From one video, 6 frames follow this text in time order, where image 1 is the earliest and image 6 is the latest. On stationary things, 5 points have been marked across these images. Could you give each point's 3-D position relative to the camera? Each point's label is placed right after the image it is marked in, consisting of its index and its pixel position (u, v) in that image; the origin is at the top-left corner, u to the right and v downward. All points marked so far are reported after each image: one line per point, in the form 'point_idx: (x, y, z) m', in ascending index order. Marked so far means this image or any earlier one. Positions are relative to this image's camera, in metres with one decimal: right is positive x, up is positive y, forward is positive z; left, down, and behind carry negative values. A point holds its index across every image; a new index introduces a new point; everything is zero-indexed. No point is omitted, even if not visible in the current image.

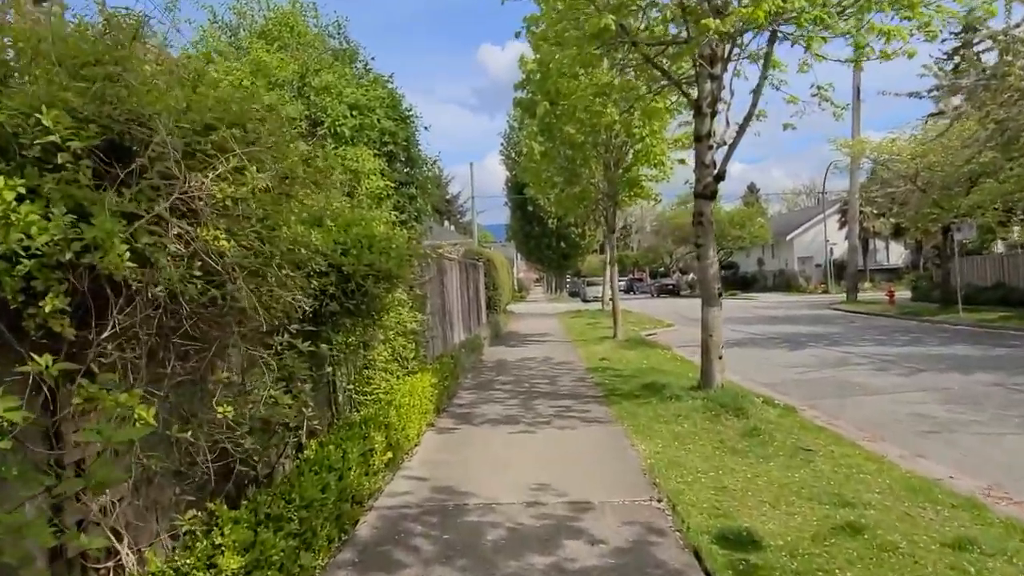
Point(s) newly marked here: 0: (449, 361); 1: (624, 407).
0: (-1.1, -1.3, +11.9) m
1: (+1.6, -1.7, +10.0) m
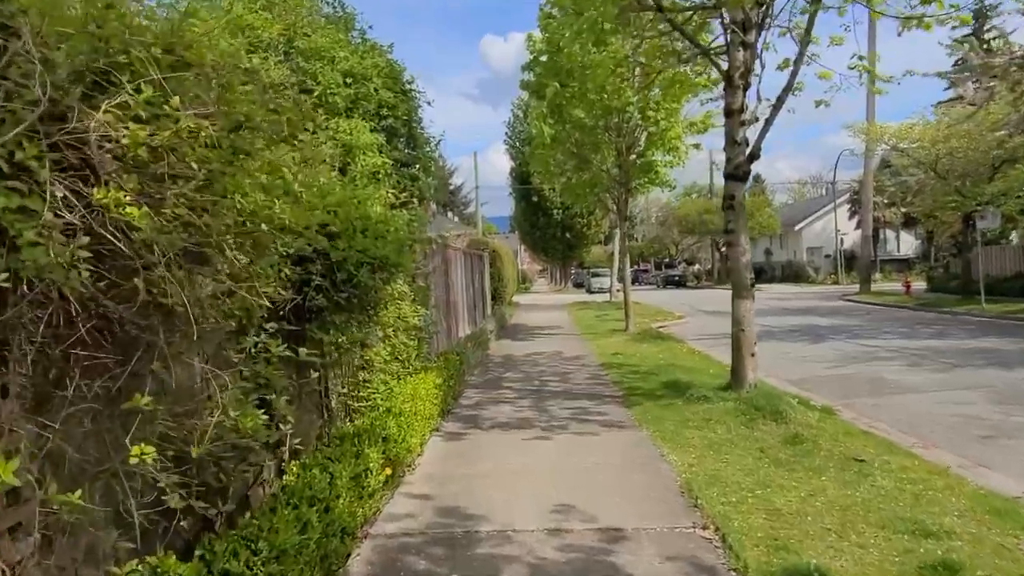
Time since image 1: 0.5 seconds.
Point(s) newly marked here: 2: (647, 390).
0: (-0.9, -1.1, +11.1) m
1: (+1.8, -1.6, +9.2) m
2: (+2.1, -1.6, +10.6) m
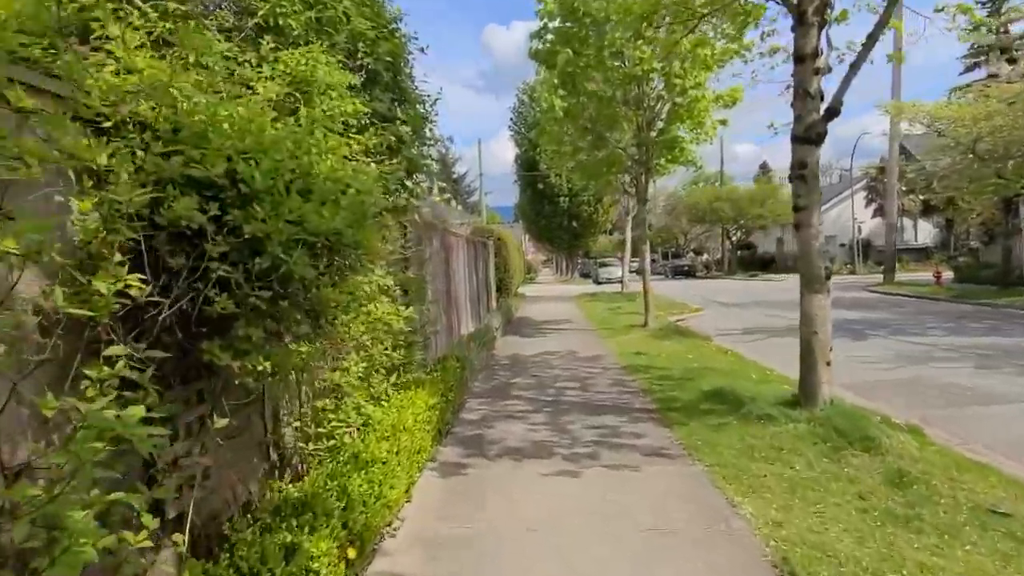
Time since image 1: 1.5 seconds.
0: (-0.8, -1.0, +9.3) m
1: (+1.9, -1.5, +7.4) m
2: (+2.2, -1.5, +8.8) m
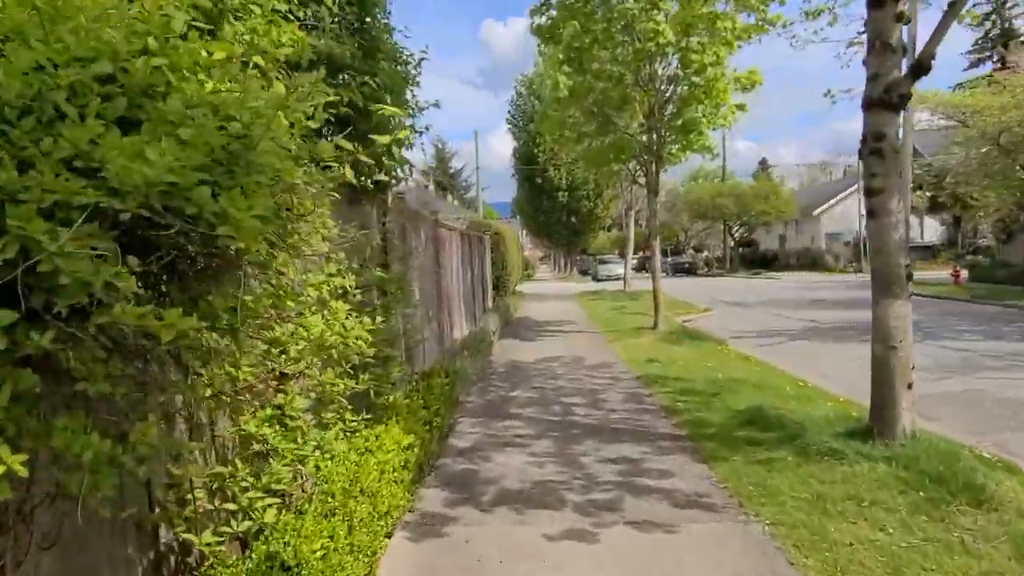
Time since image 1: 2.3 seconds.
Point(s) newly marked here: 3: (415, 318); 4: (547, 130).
0: (-0.8, -1.0, +7.8) m
1: (+1.9, -1.5, +5.9) m
2: (+2.2, -1.5, +7.3) m
3: (-1.3, -0.4, +8.7) m
4: (+0.9, +4.0, +17.7) m
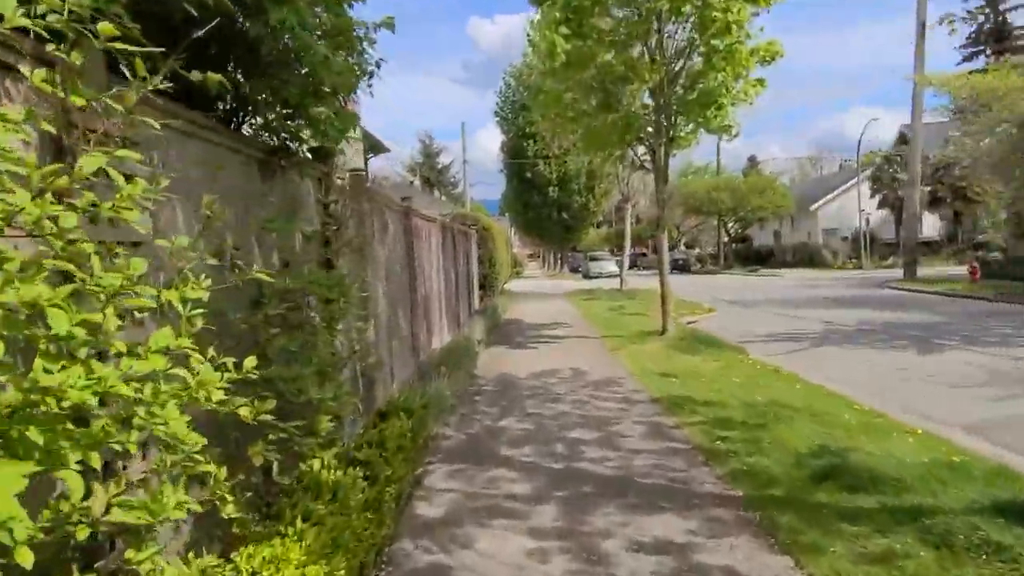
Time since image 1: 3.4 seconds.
0: (-0.9, -1.0, +5.7) m
1: (+1.9, -1.6, +3.8) m
2: (+2.1, -1.5, +5.3) m
3: (-1.4, -0.4, +6.7) m
4: (+0.6, +4.0, +15.6) m
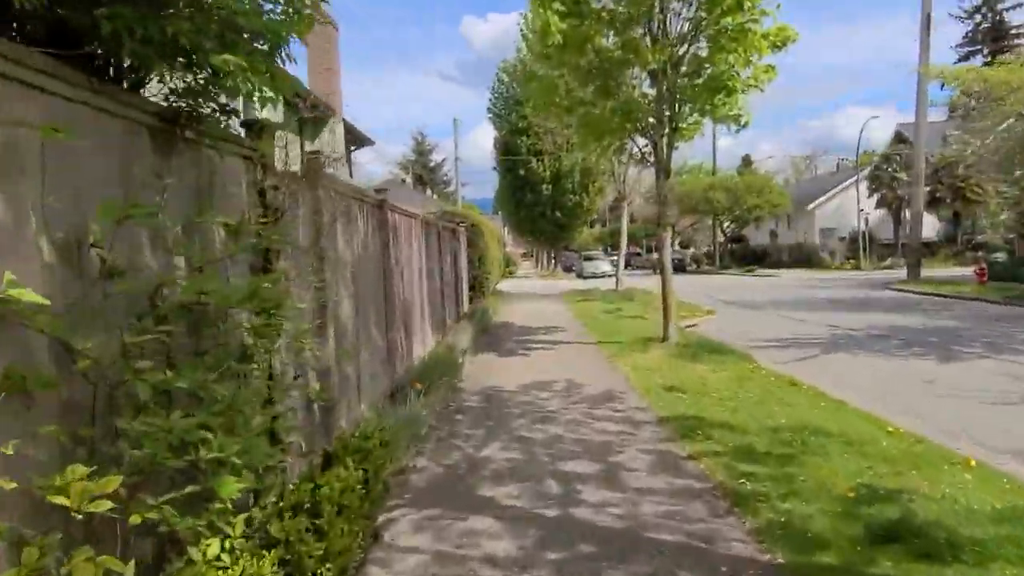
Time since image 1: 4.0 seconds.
0: (-1.0, -1.1, +4.6) m
1: (+1.8, -1.6, +2.7) m
2: (+2.0, -1.6, +4.1) m
3: (-1.5, -0.5, +5.5) m
4: (+0.4, +4.0, +14.5) m
